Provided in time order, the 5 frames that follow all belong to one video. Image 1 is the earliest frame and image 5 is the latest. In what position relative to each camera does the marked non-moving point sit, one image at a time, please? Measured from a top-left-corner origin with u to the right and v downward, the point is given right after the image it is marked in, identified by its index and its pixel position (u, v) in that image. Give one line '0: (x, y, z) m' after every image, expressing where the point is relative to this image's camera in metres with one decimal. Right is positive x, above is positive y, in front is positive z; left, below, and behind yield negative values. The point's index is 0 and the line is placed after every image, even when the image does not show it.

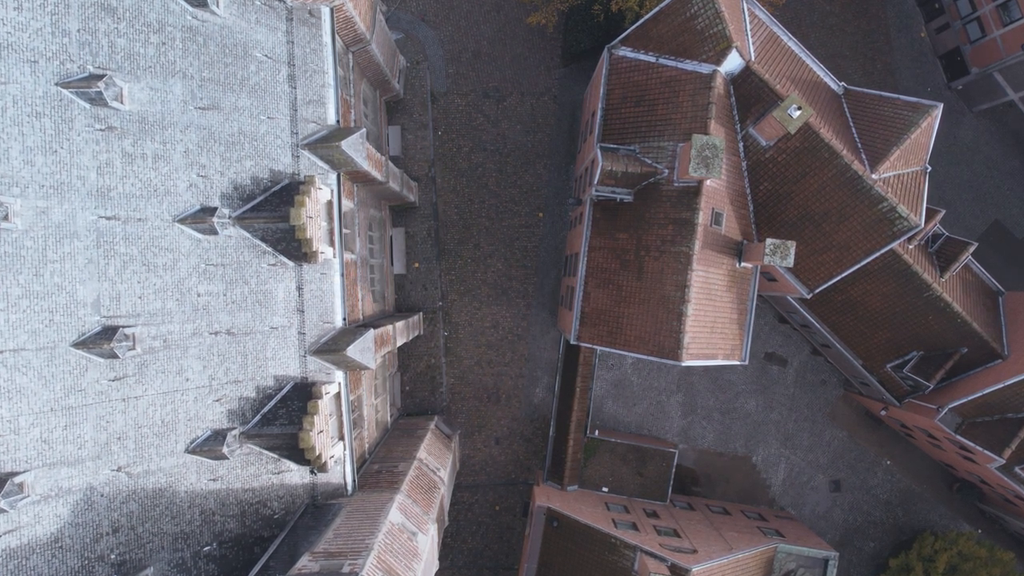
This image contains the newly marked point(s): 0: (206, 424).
0: (-9.4, -4.2, +15.2) m
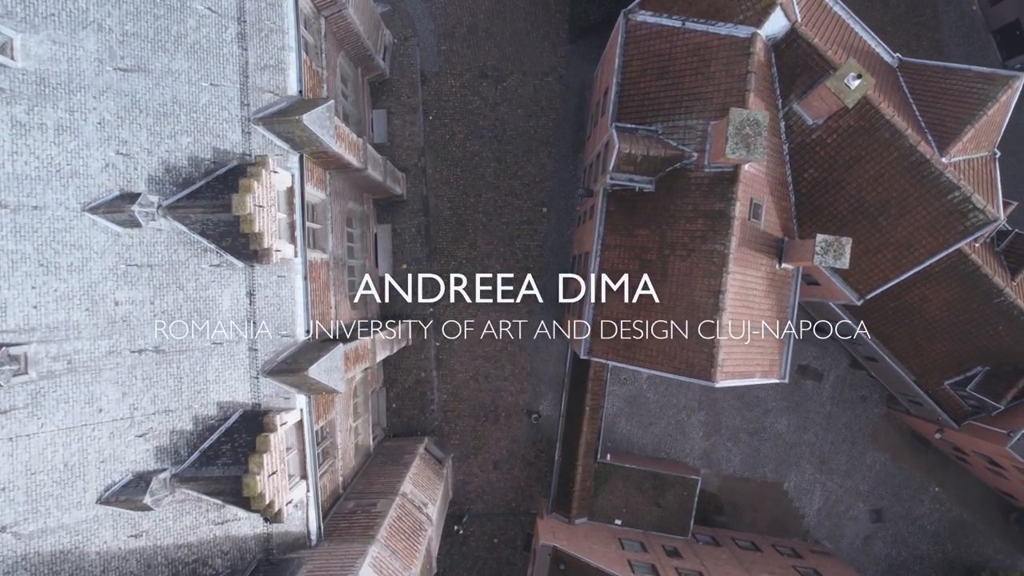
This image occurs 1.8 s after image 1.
0: (-9.4, -4.3, +12.1) m
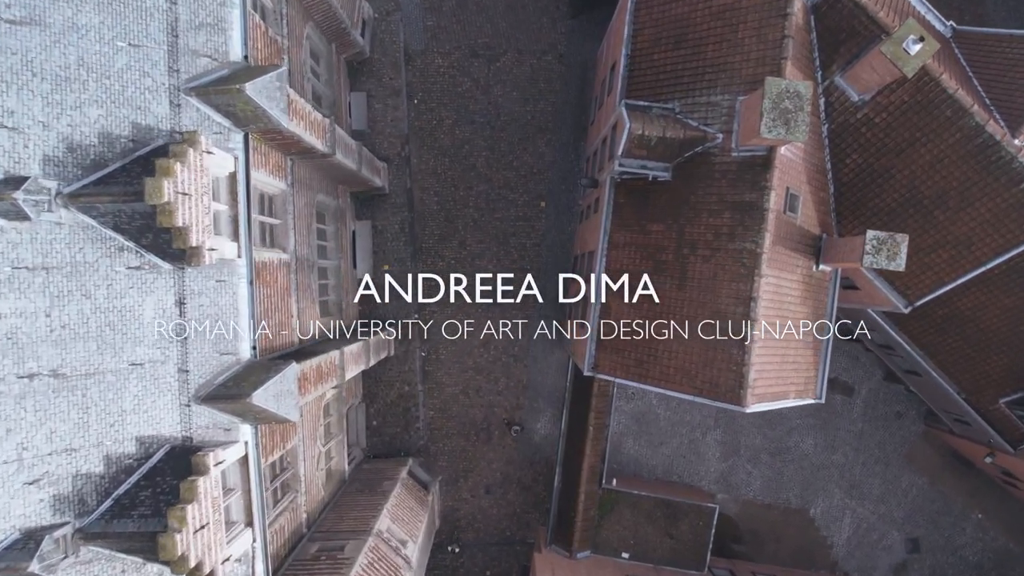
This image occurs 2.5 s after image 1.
0: (-9.7, -4.5, +9.6) m
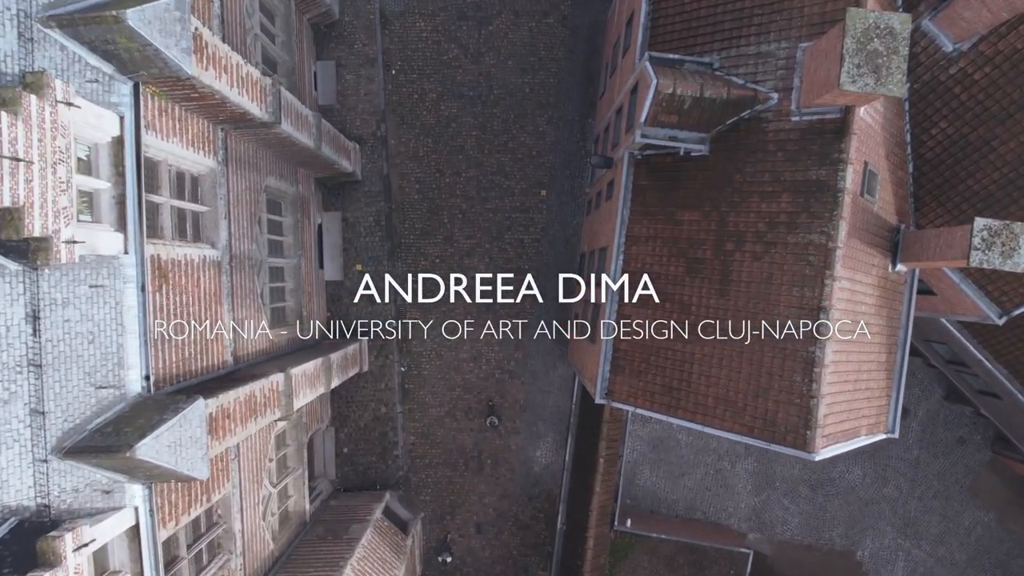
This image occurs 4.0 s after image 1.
0: (-9.8, -4.6, +6.4) m
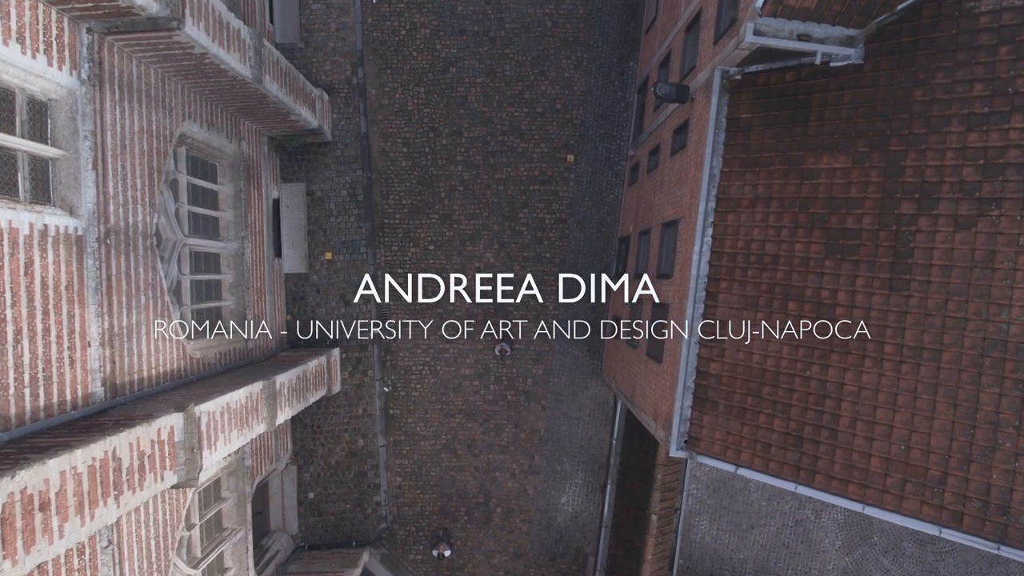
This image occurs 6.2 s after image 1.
0: (-9.4, -4.5, +2.1) m
